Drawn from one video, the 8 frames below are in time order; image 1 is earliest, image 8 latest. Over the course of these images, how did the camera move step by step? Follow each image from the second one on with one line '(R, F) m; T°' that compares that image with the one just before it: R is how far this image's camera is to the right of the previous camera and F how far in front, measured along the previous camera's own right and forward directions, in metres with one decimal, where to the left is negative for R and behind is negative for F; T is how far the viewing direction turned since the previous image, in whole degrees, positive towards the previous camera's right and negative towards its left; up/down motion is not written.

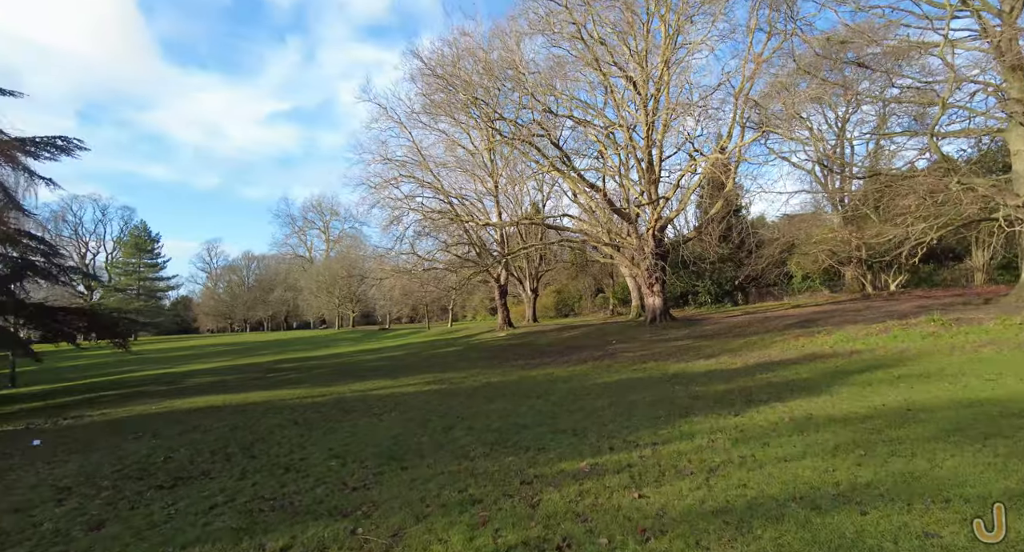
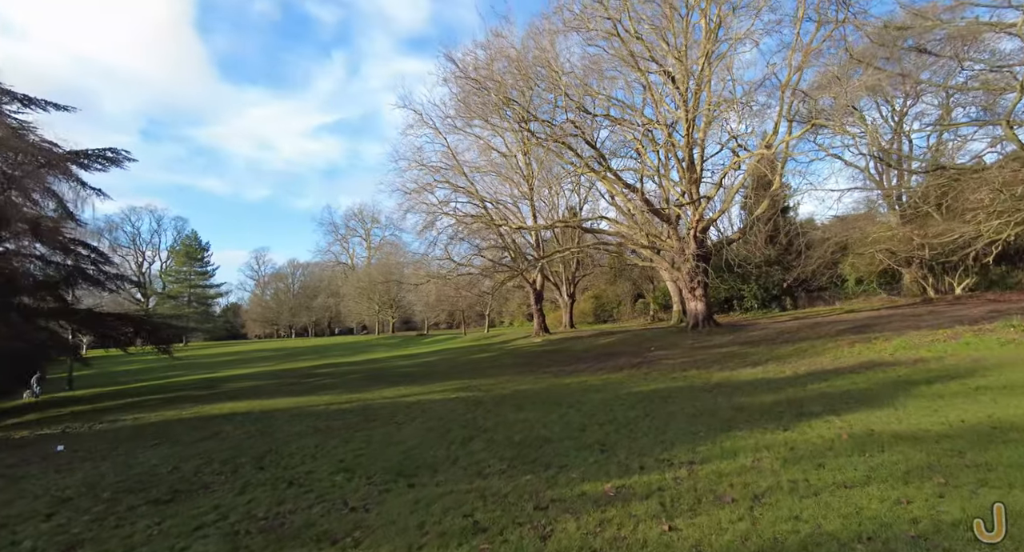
(+0.2, +0.5) m; -4°
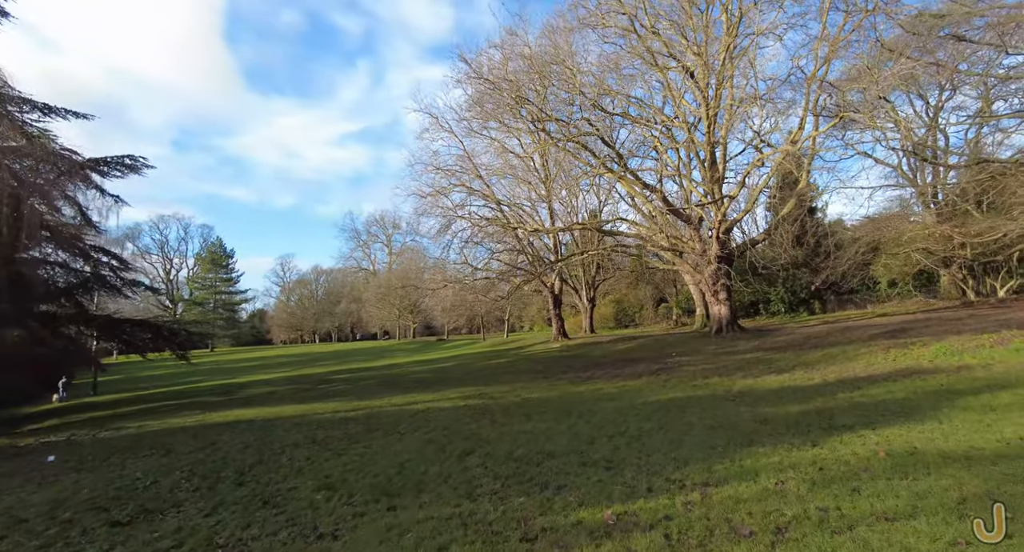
(+0.2, +0.5) m; -2°
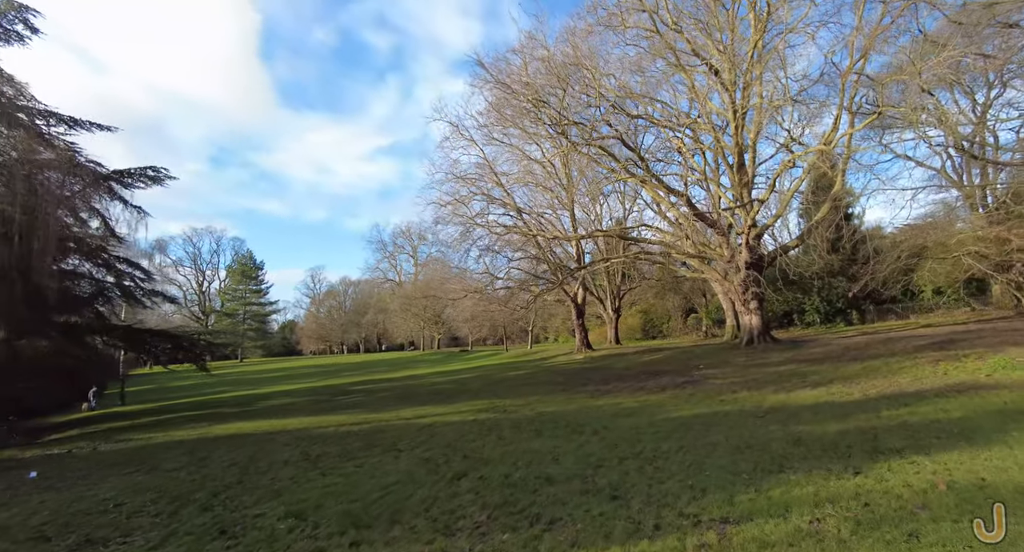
(+0.3, +0.6) m; -3°
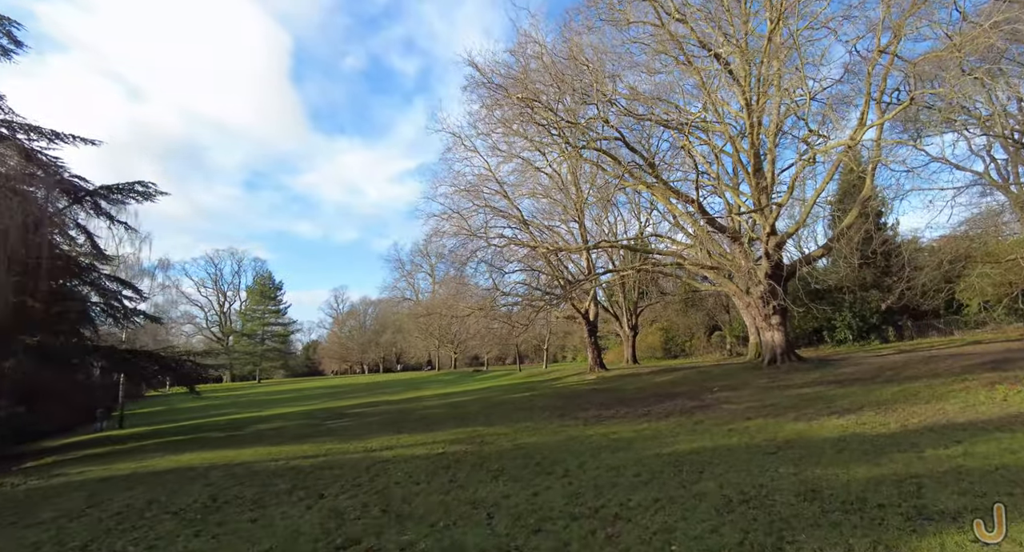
(+0.8, +1.4) m; -2°
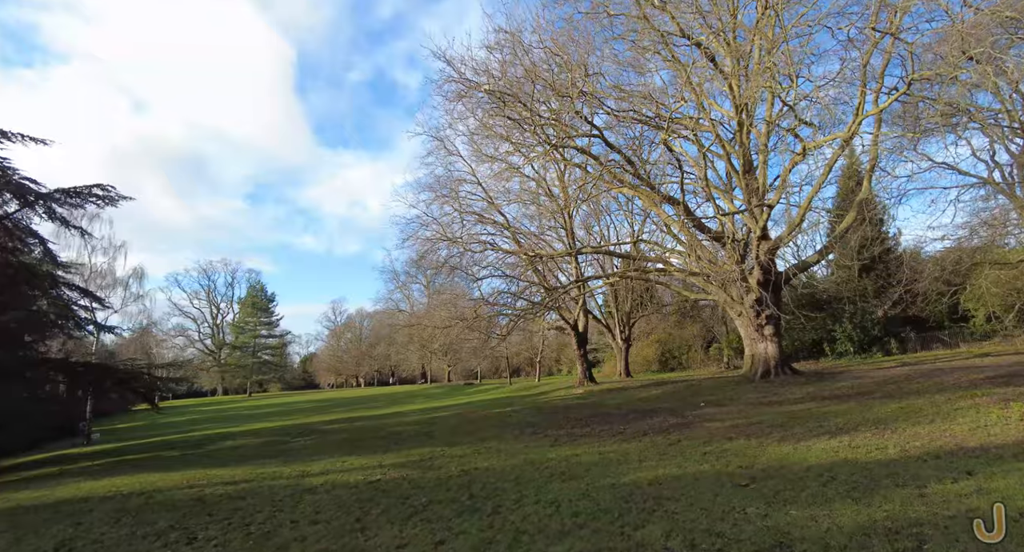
(+0.7, +1.0) m; 0°
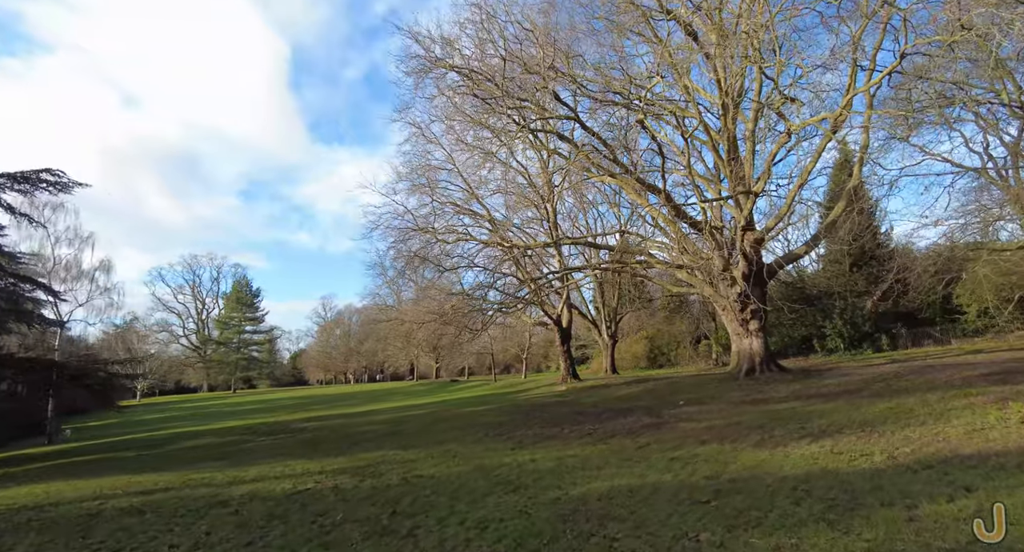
(+0.5, +0.8) m; +1°
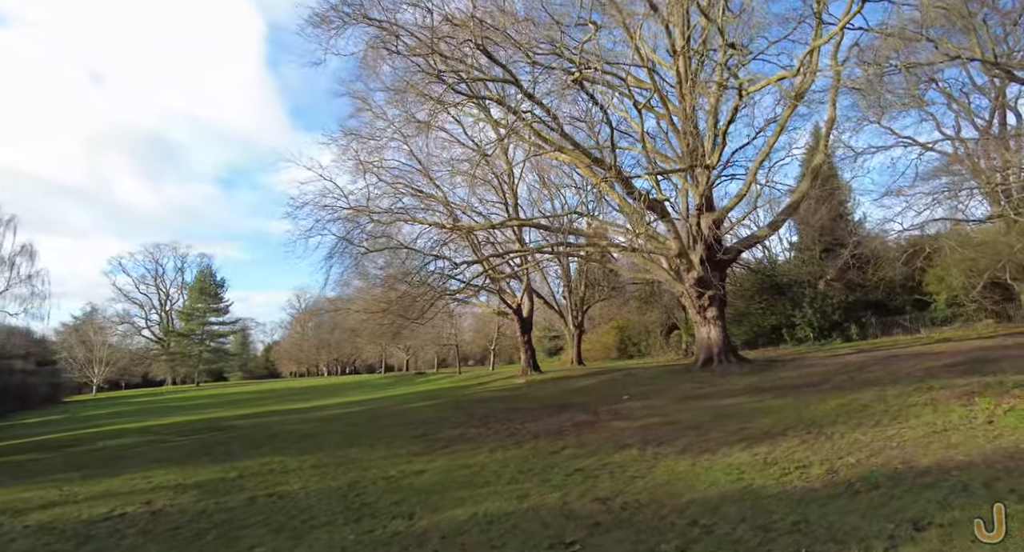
(+1.0, +1.2) m; +2°
